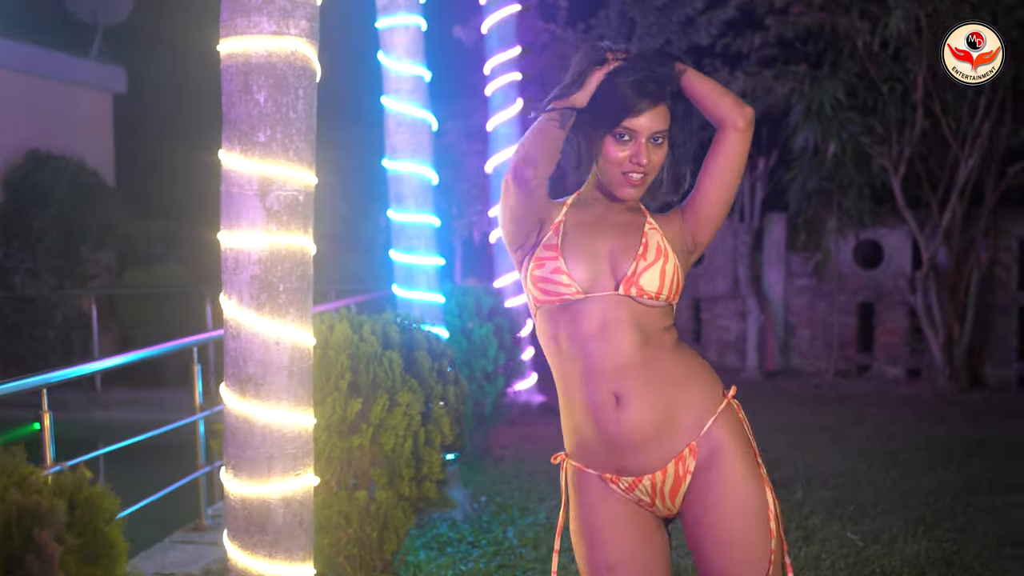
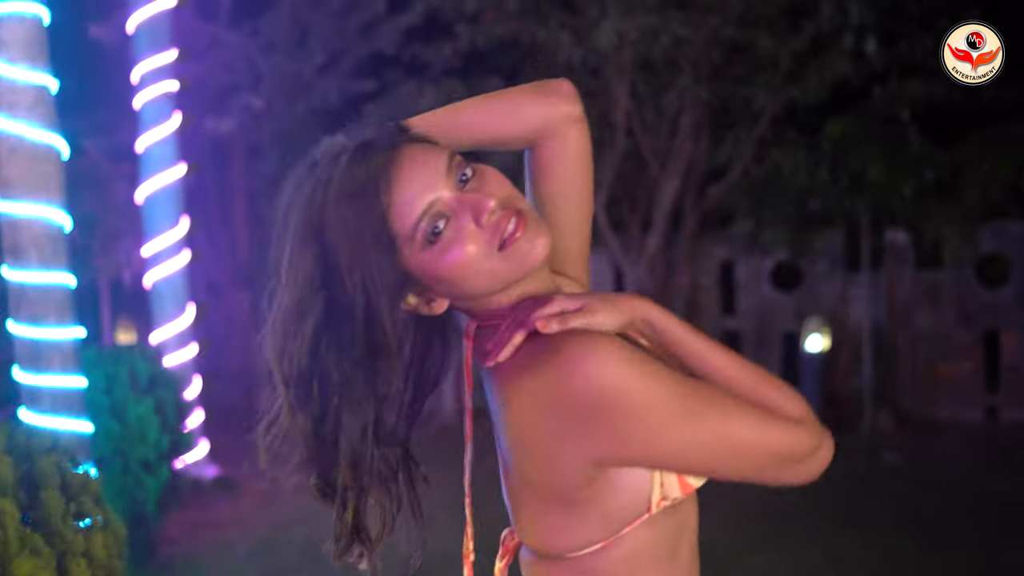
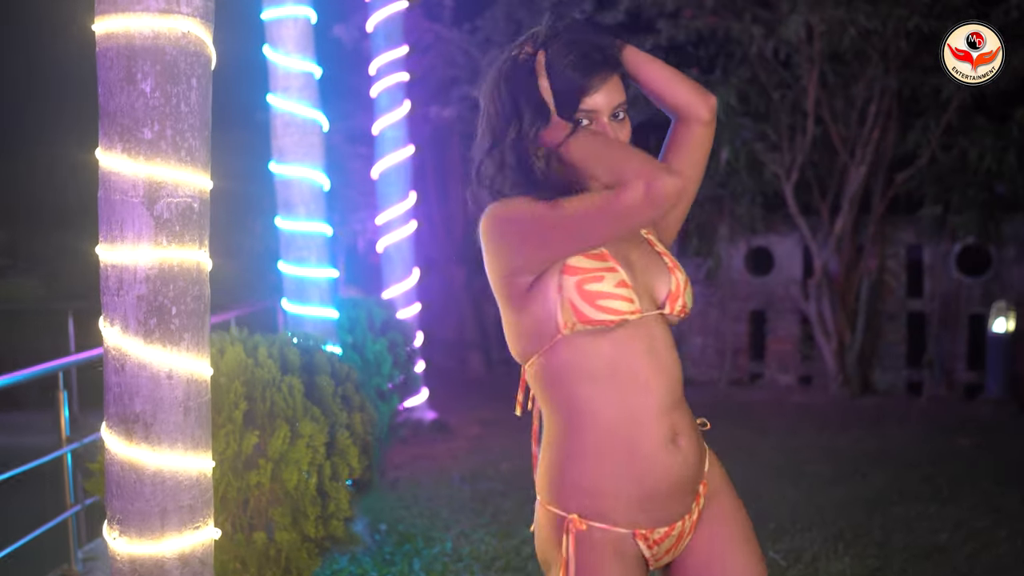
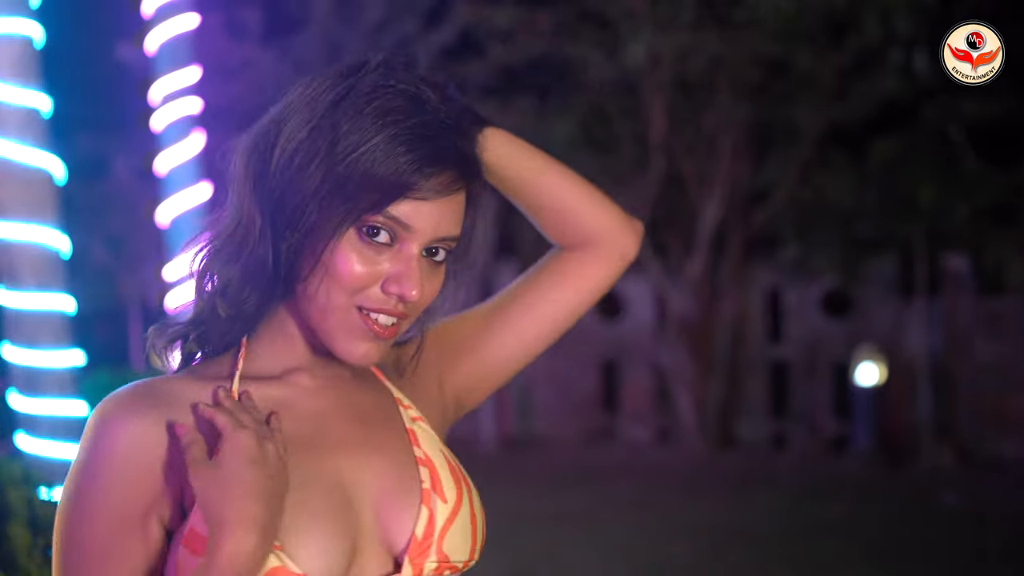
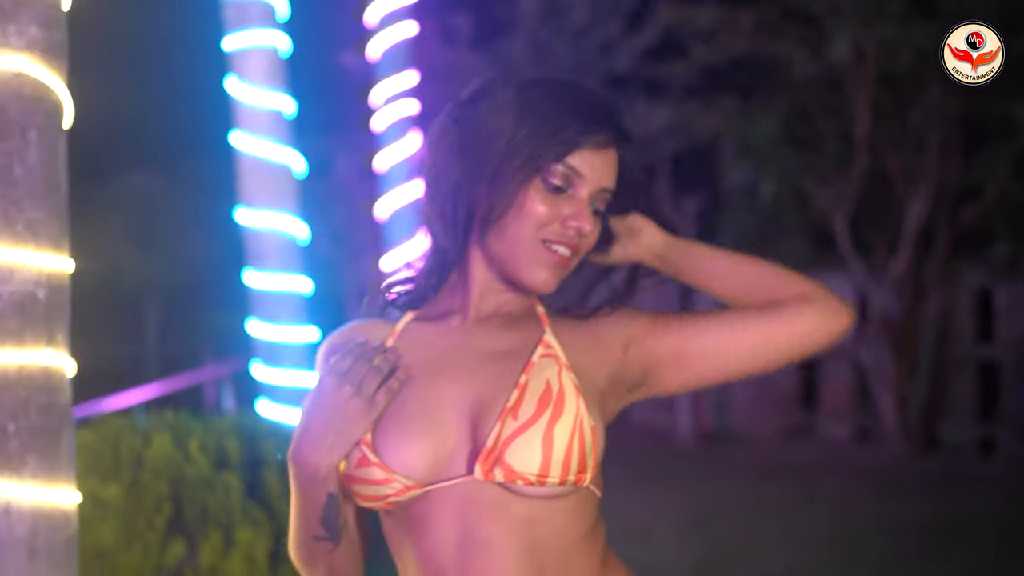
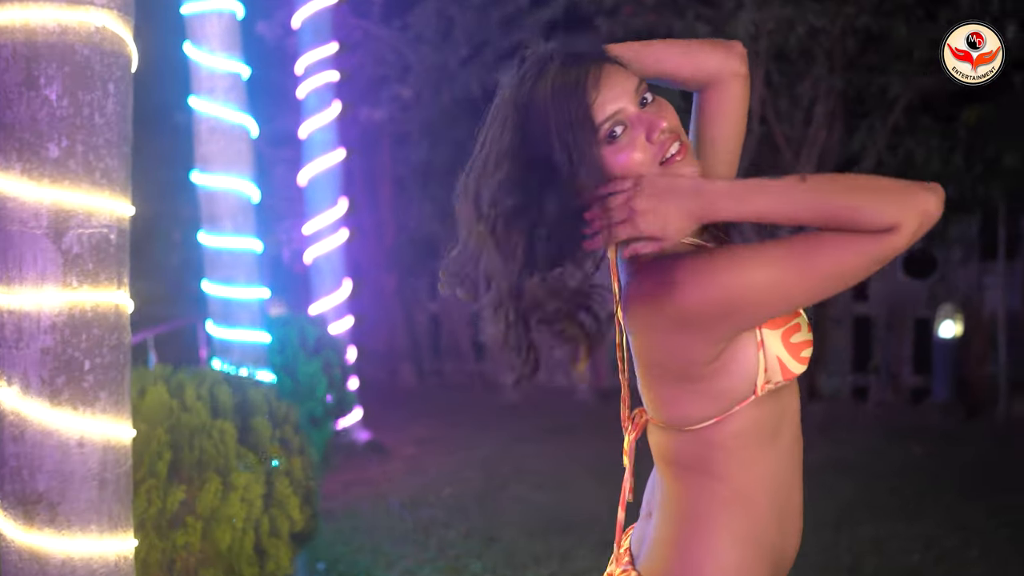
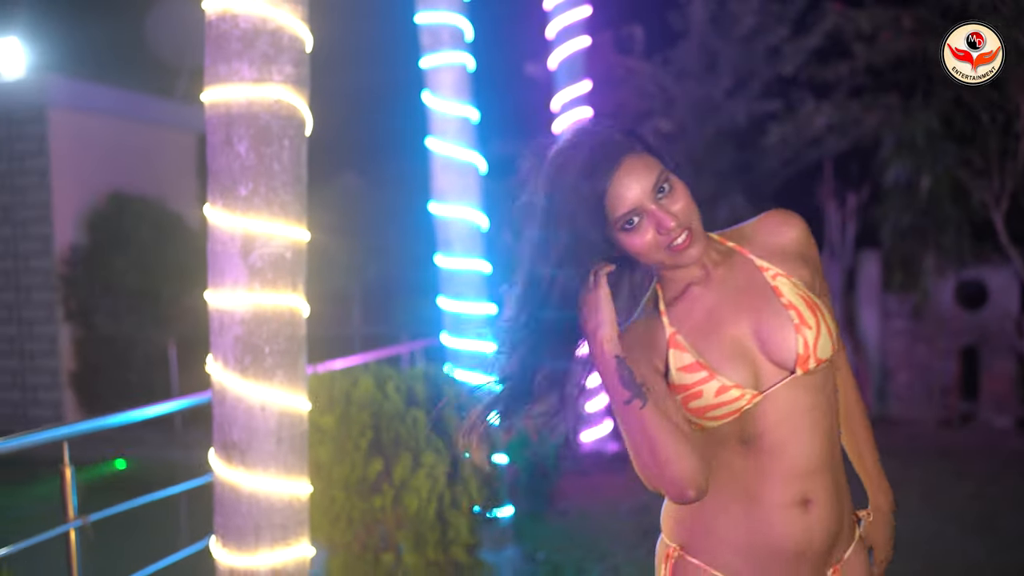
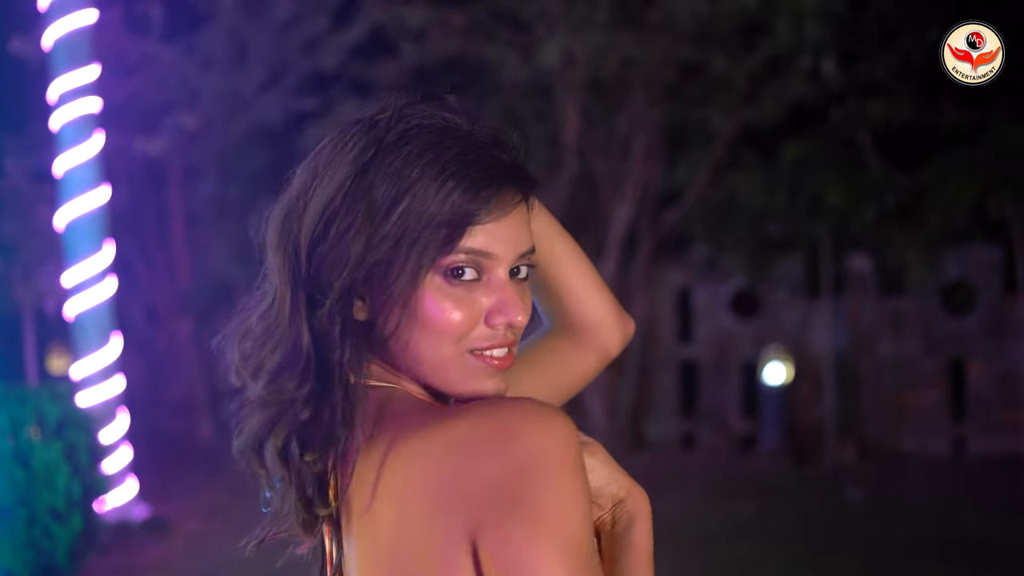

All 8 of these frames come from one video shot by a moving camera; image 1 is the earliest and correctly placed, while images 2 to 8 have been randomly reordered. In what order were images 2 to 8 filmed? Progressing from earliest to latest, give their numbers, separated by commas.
3, 6, 2, 8, 4, 5, 7
